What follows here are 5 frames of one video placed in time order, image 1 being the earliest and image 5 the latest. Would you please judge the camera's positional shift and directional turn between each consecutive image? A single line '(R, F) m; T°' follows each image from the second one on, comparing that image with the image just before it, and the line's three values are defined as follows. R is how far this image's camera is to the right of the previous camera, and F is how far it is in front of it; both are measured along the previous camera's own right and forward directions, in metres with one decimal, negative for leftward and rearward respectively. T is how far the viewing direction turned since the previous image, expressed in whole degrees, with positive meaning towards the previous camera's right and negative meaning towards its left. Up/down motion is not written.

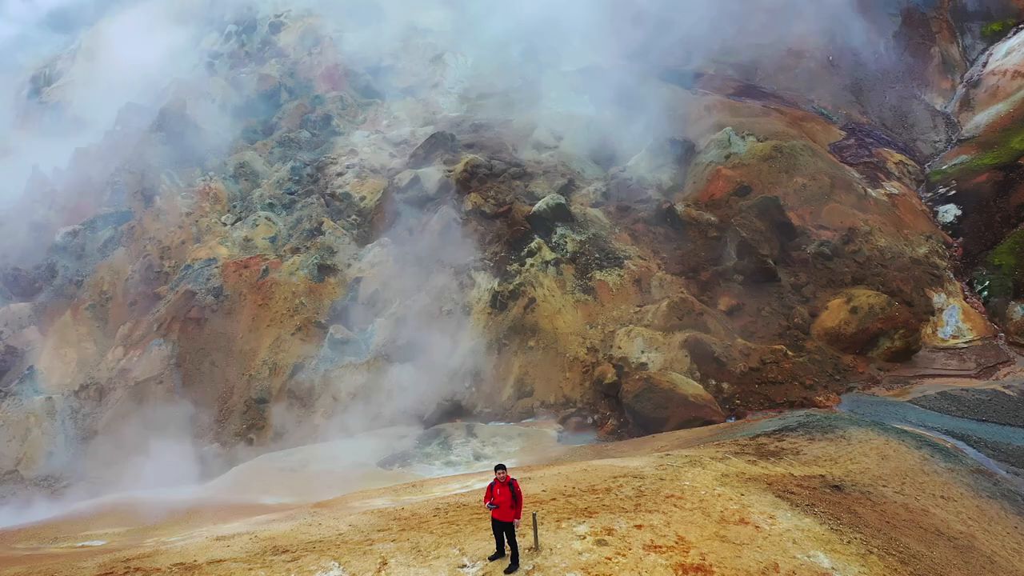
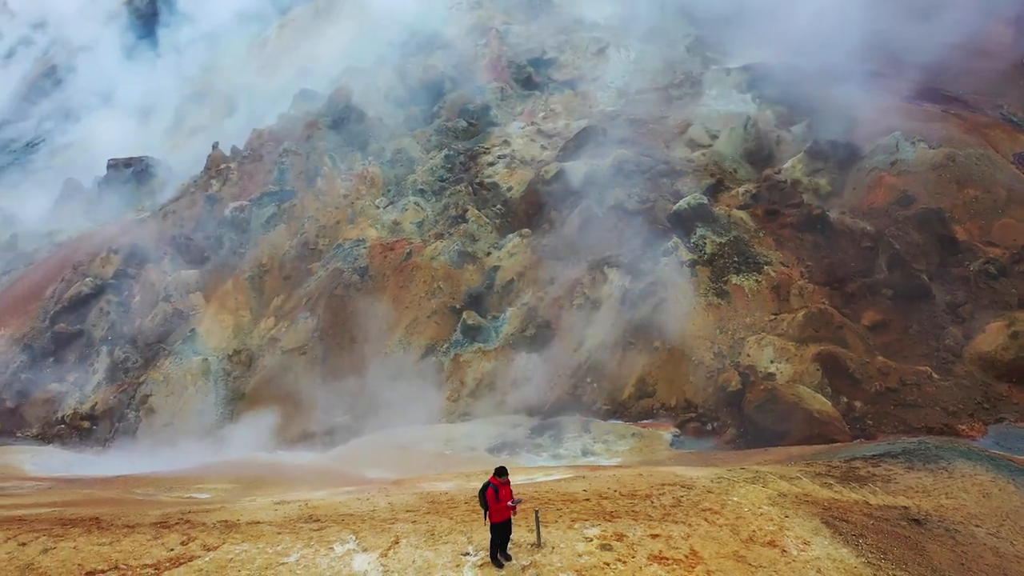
(+1.0, +0.1) m; -11°
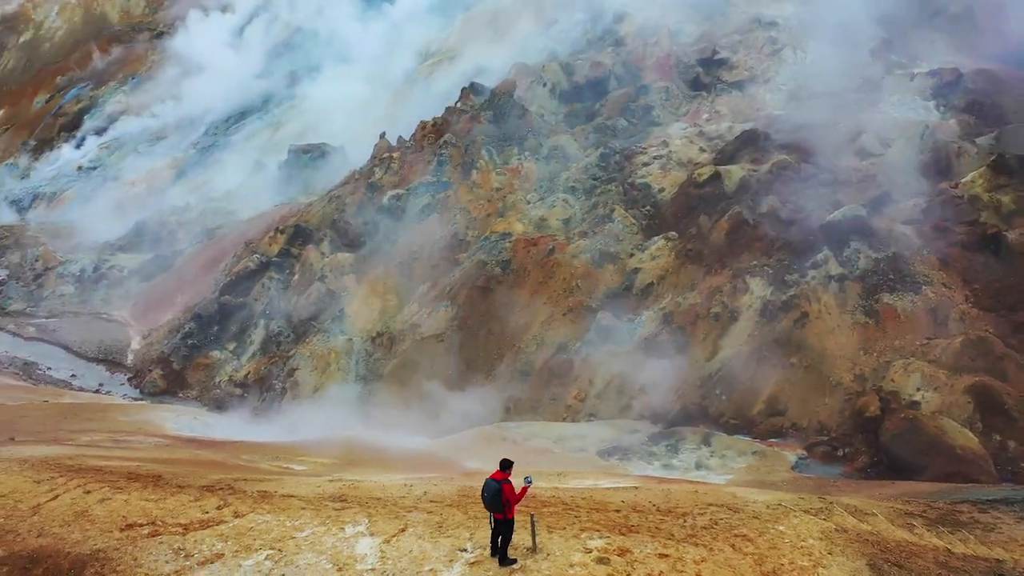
(+1.0, +0.2) m; -11°
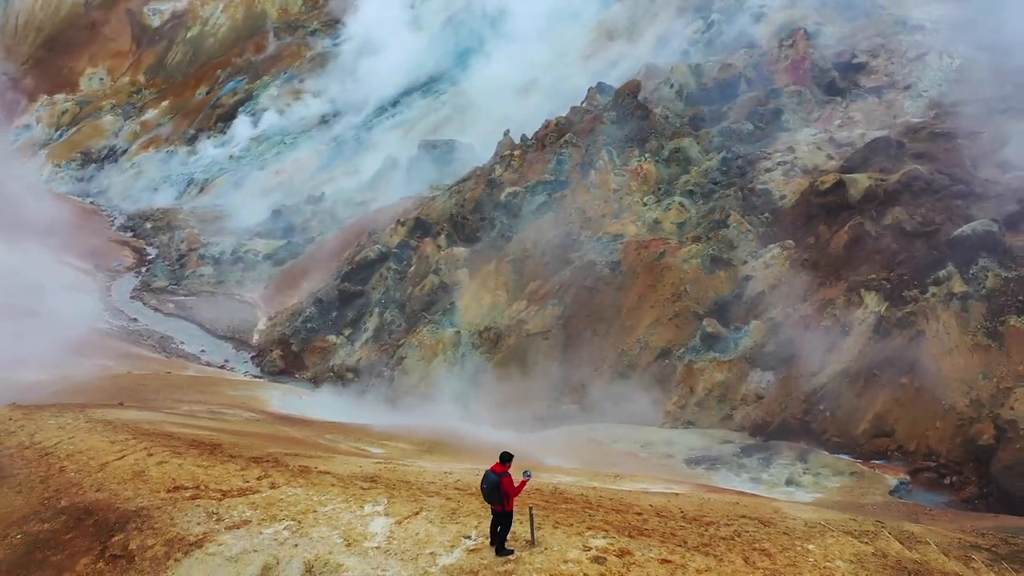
(+0.8, 0.0) m; -8°
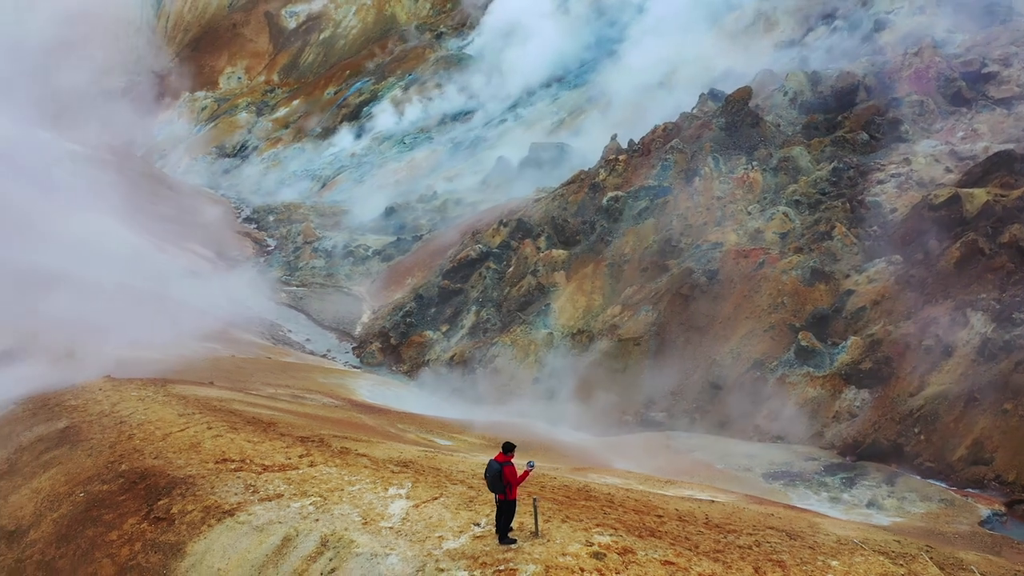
(+0.7, -0.1) m; -7°
